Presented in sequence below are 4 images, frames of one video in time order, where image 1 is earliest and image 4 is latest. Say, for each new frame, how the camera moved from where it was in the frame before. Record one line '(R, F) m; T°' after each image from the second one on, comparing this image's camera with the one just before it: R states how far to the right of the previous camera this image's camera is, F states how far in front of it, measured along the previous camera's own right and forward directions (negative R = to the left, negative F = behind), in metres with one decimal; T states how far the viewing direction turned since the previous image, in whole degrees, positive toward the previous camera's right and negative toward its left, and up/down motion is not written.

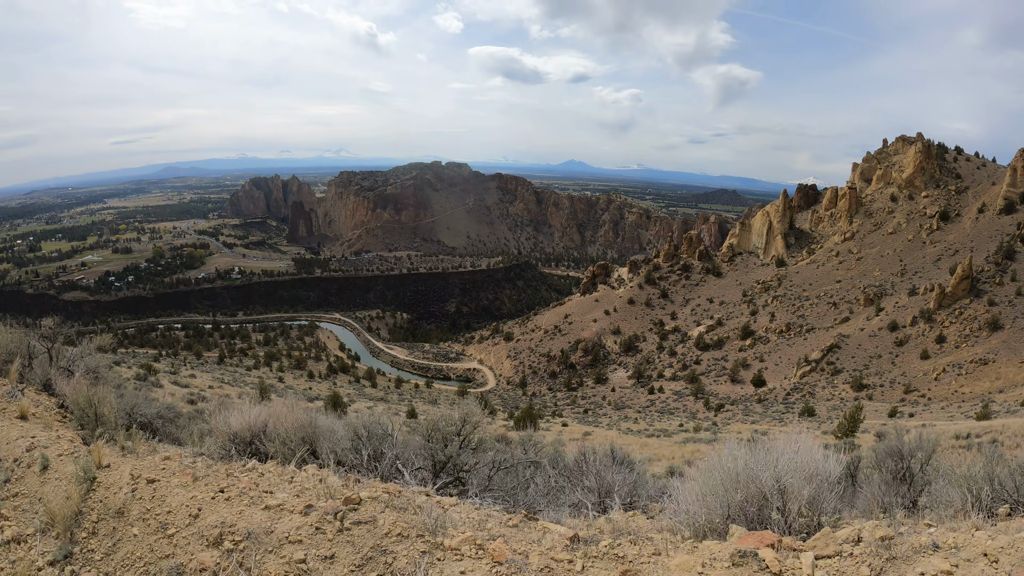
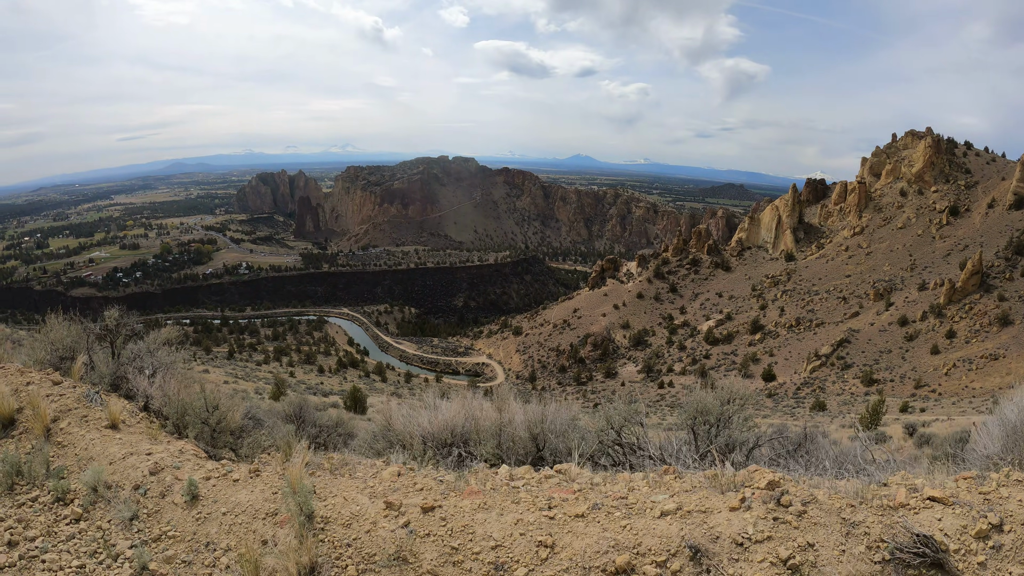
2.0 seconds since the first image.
(-0.3, +0.1) m; -1°
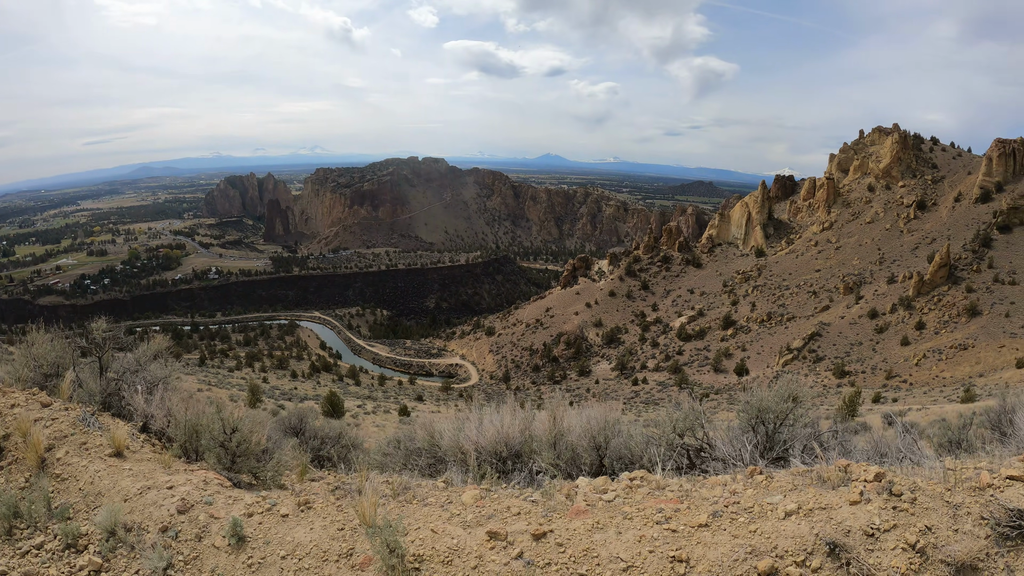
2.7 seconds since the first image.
(-0.3, +0.2) m; +2°
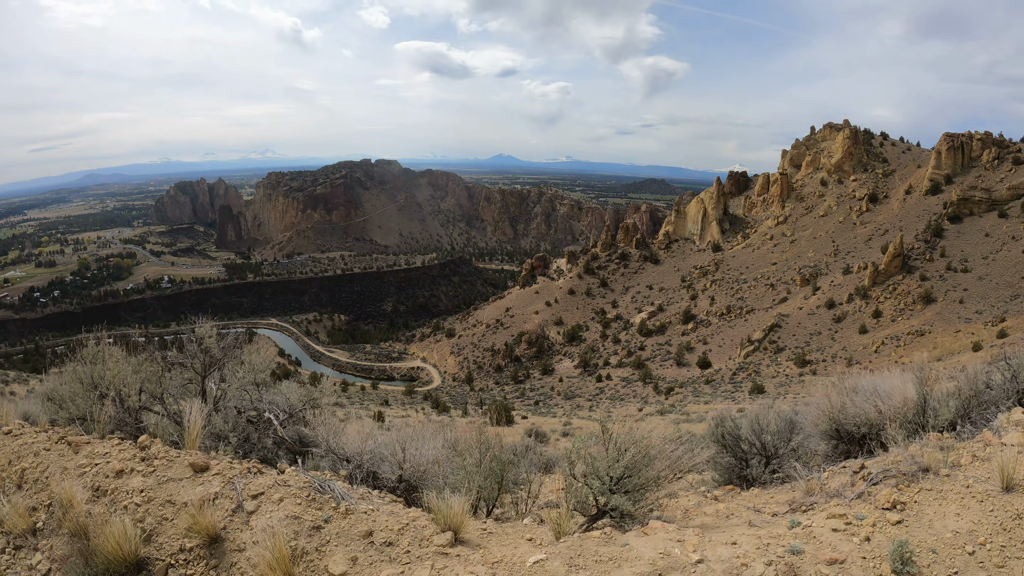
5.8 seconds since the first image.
(-1.5, +0.8) m; +3°
